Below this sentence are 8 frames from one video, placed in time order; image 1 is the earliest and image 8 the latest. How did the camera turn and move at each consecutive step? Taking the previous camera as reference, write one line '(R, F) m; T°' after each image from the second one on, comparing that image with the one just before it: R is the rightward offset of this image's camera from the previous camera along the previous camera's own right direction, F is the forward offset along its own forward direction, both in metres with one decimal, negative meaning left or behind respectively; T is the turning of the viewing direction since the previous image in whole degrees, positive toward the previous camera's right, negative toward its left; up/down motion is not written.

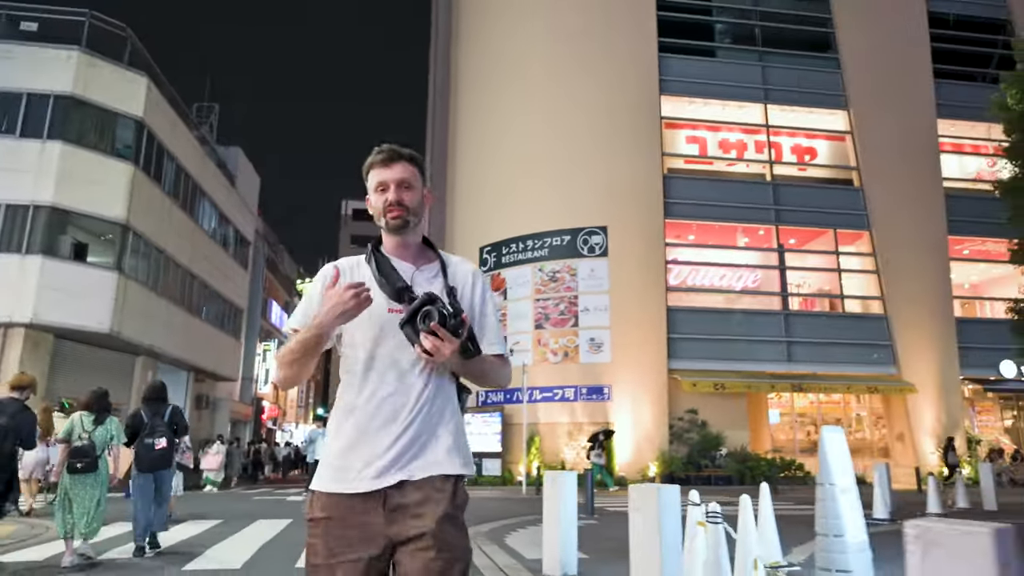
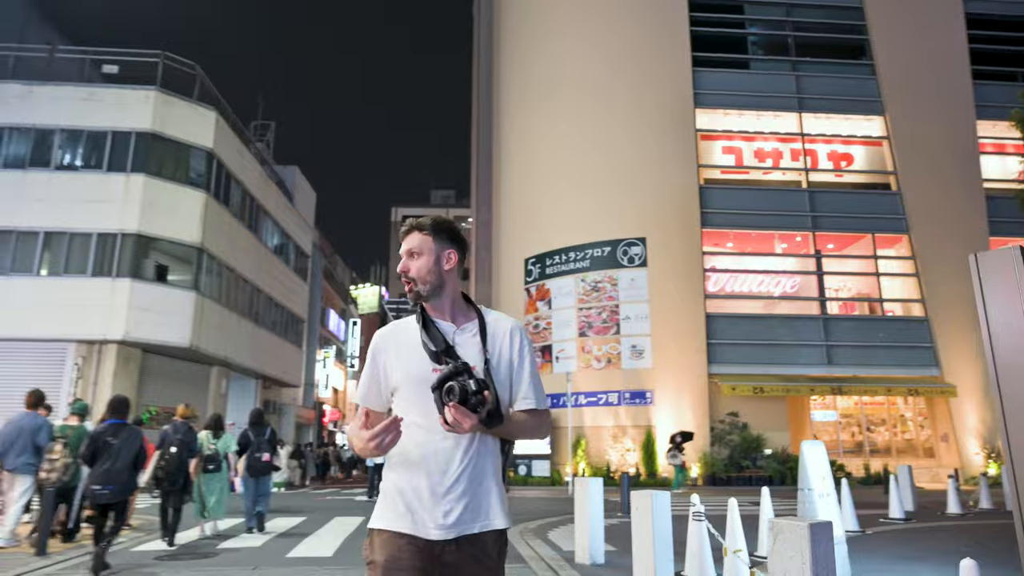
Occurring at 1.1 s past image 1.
(+0.2, -1.4) m; -4°
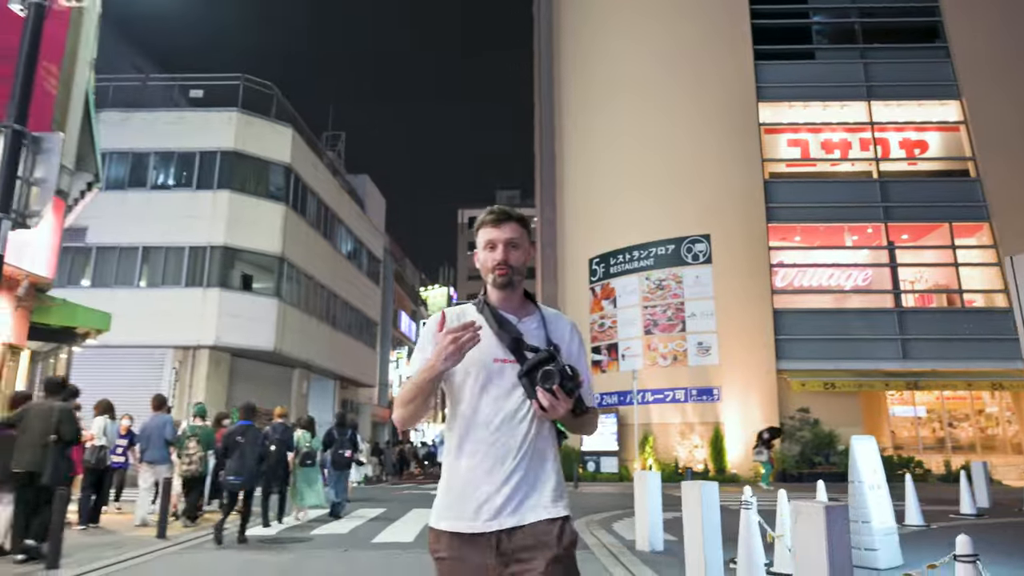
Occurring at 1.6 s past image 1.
(+0.1, -0.6) m; -5°
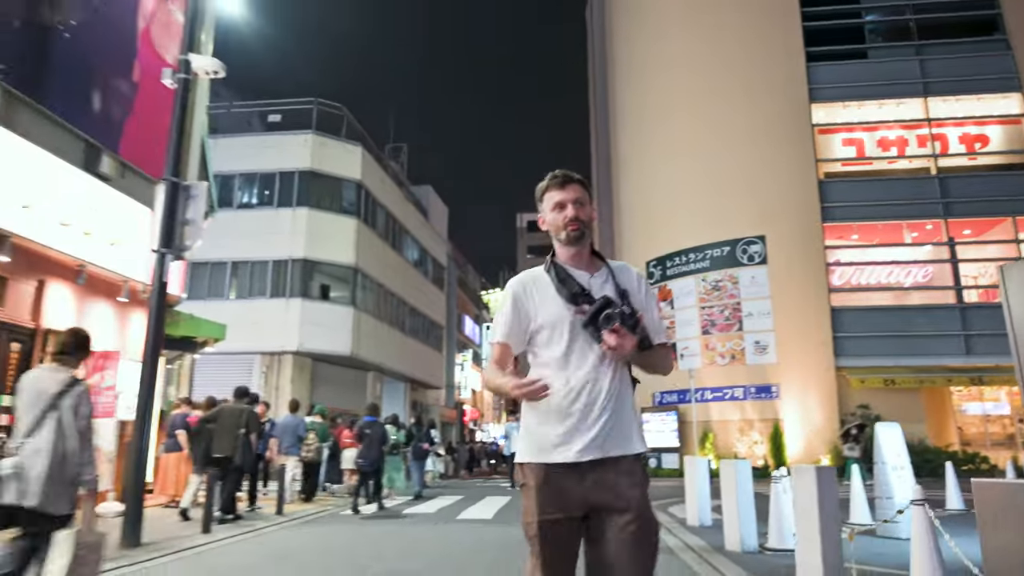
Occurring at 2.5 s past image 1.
(0.0, -1.3) m; -5°
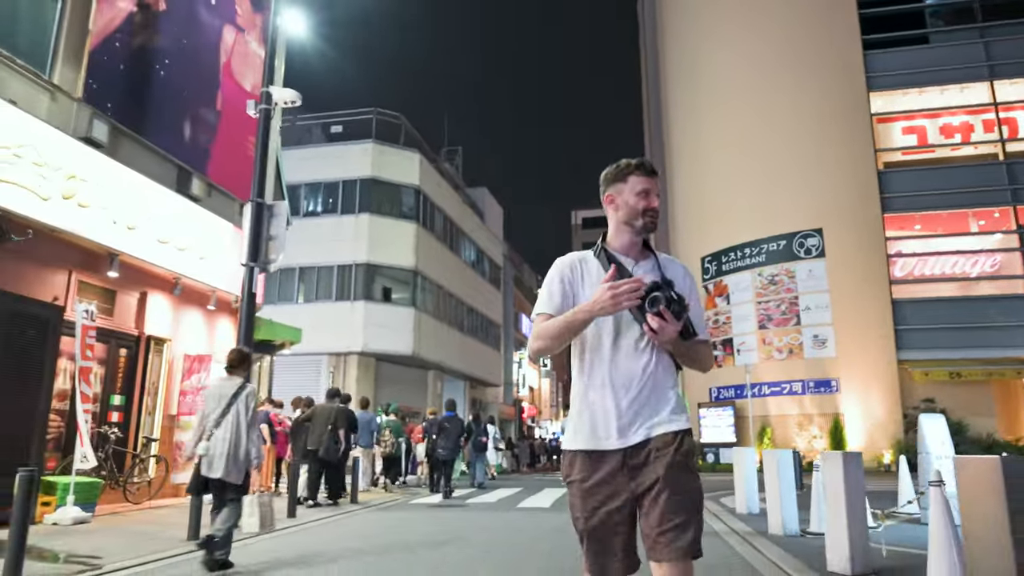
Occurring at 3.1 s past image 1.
(+0.1, -0.7) m; -5°
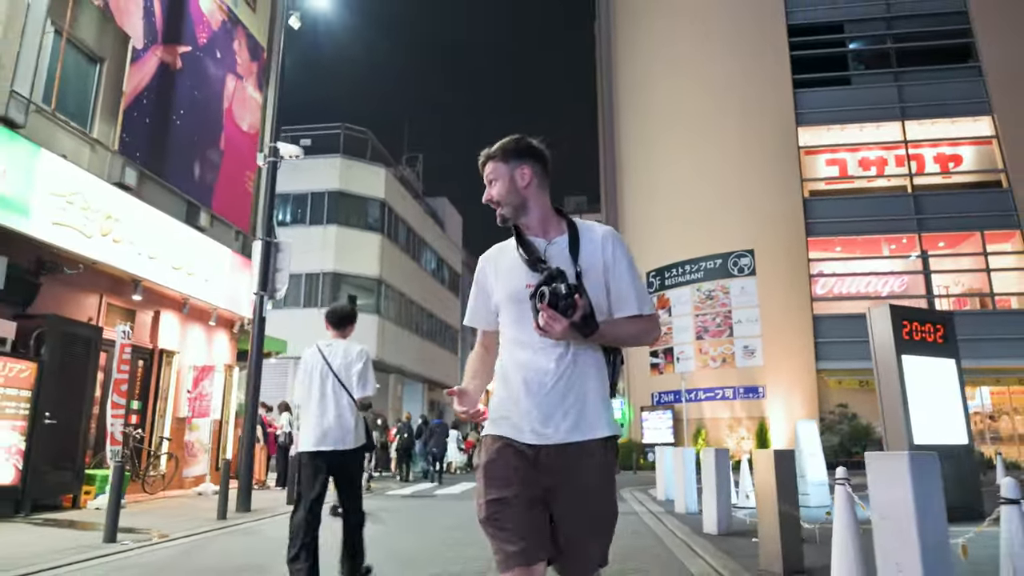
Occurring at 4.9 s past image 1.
(-0.2, -2.1) m; +4°
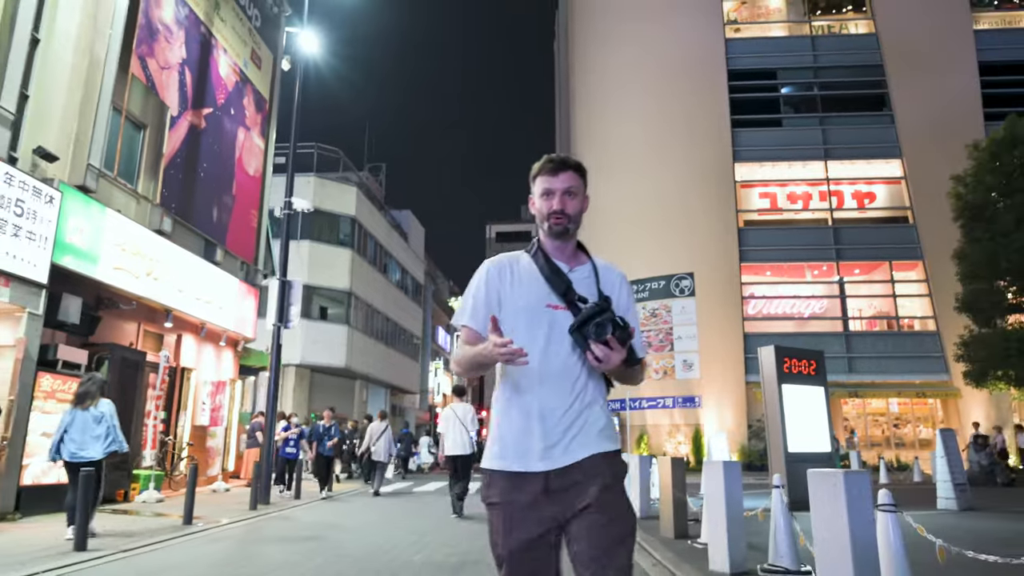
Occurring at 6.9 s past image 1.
(-0.4, -2.7) m; +4°
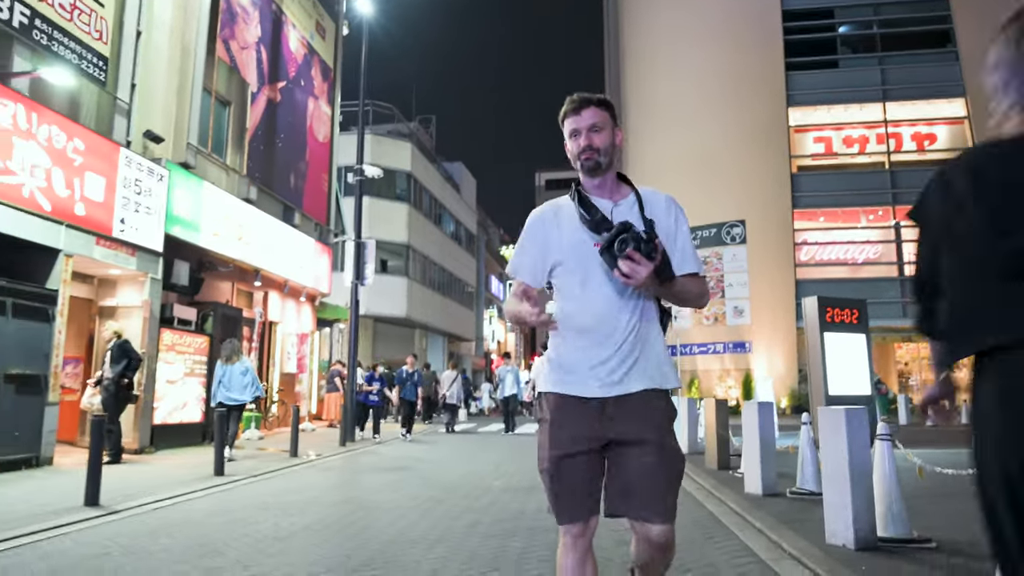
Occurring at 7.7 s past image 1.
(-0.1, -1.1) m; -4°
